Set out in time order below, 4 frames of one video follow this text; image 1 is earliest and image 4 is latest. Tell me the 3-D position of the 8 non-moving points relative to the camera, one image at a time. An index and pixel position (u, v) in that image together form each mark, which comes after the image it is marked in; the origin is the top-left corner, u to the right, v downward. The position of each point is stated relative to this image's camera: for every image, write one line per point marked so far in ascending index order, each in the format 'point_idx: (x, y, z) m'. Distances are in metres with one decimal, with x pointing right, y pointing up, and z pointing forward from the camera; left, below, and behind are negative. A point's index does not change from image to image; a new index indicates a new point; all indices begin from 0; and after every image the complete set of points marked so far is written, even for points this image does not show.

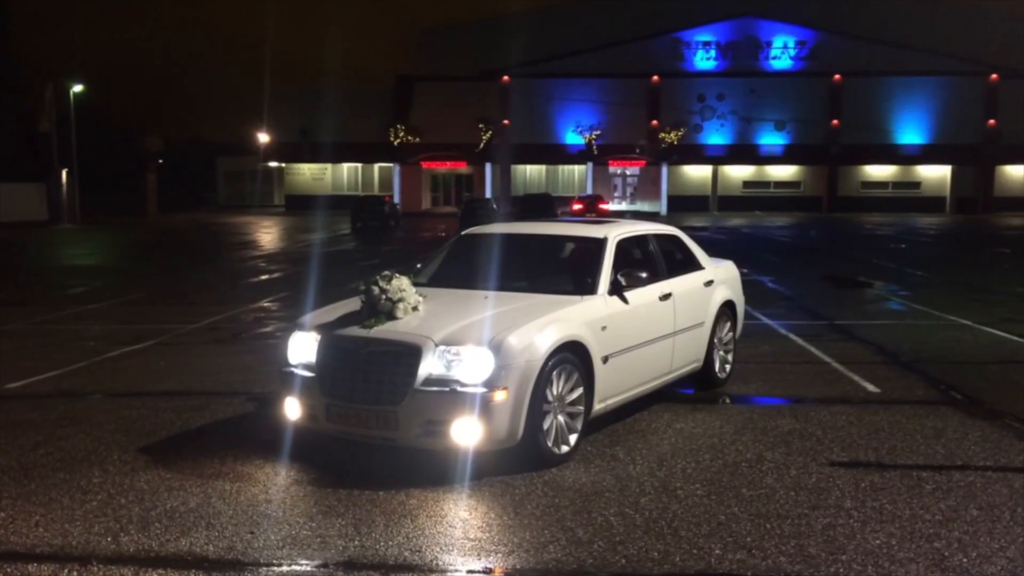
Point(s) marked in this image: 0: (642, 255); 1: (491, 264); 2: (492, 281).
0: (+1.2, +0.3, +7.4) m
1: (-0.1, +0.2, +6.9) m
2: (-0.1, +0.1, +6.7) m
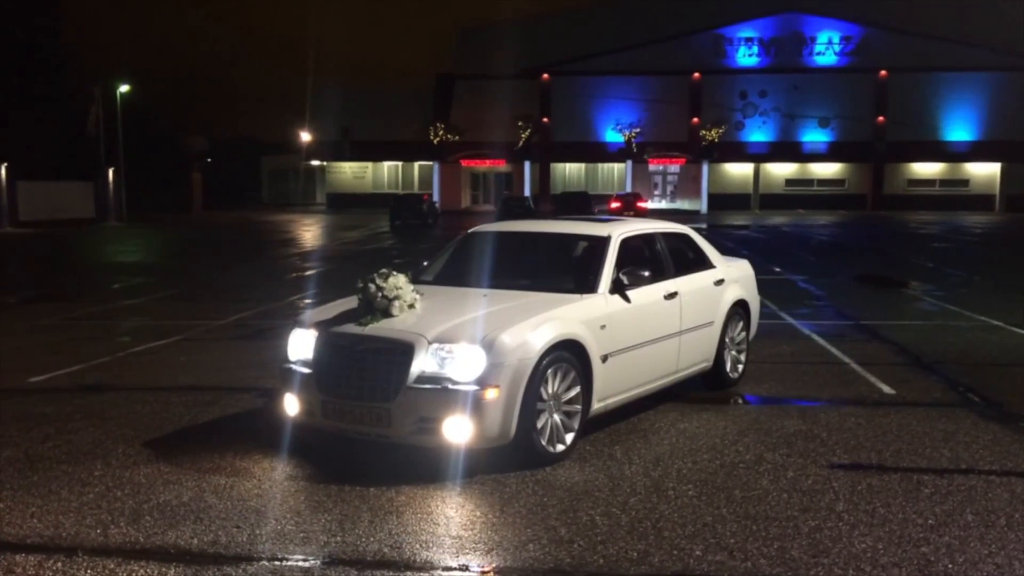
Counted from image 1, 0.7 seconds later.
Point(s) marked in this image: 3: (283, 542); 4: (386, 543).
0: (+1.2, +0.3, +7.3) m
1: (-0.1, +0.2, +6.9) m
2: (0.0, +0.1, +6.7) m
3: (-1.1, -1.2, +4.0) m
4: (-0.6, -1.2, +4.0) m
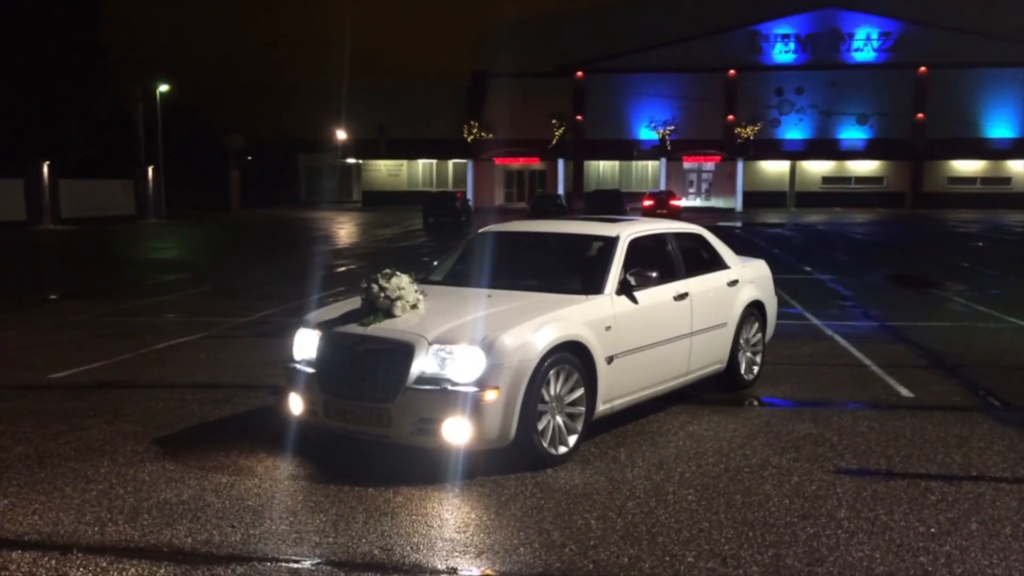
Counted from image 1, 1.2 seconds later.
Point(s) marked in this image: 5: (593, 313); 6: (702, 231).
0: (+1.3, +0.3, +7.2) m
1: (0.0, +0.2, +6.9) m
2: (0.0, +0.1, +6.7) m
3: (-1.2, -1.3, +4.0) m
4: (-0.7, -1.2, +4.0) m
5: (+0.6, -0.2, +5.8) m
6: (+1.9, +0.6, +8.1) m
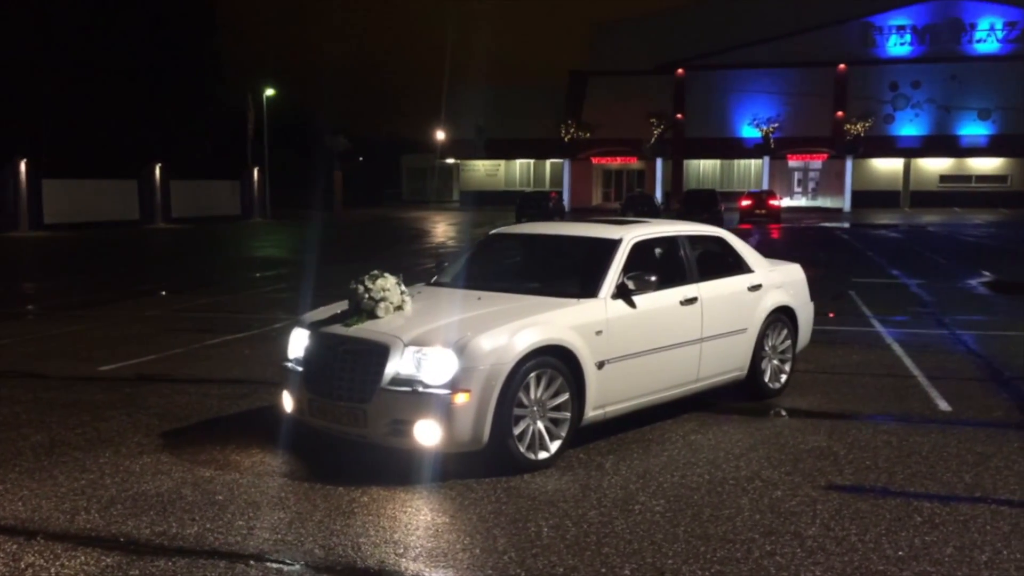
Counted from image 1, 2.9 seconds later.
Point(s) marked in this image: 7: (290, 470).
0: (+1.4, +0.3, +7.1) m
1: (0.0, +0.2, +6.9) m
2: (0.0, +0.1, +6.7) m
3: (-1.4, -1.3, +4.1) m
4: (-0.9, -1.3, +4.0) m
5: (+0.5, -0.2, +5.7) m
6: (+2.0, +0.5, +7.9) m
7: (-1.5, -1.2, +5.3) m
